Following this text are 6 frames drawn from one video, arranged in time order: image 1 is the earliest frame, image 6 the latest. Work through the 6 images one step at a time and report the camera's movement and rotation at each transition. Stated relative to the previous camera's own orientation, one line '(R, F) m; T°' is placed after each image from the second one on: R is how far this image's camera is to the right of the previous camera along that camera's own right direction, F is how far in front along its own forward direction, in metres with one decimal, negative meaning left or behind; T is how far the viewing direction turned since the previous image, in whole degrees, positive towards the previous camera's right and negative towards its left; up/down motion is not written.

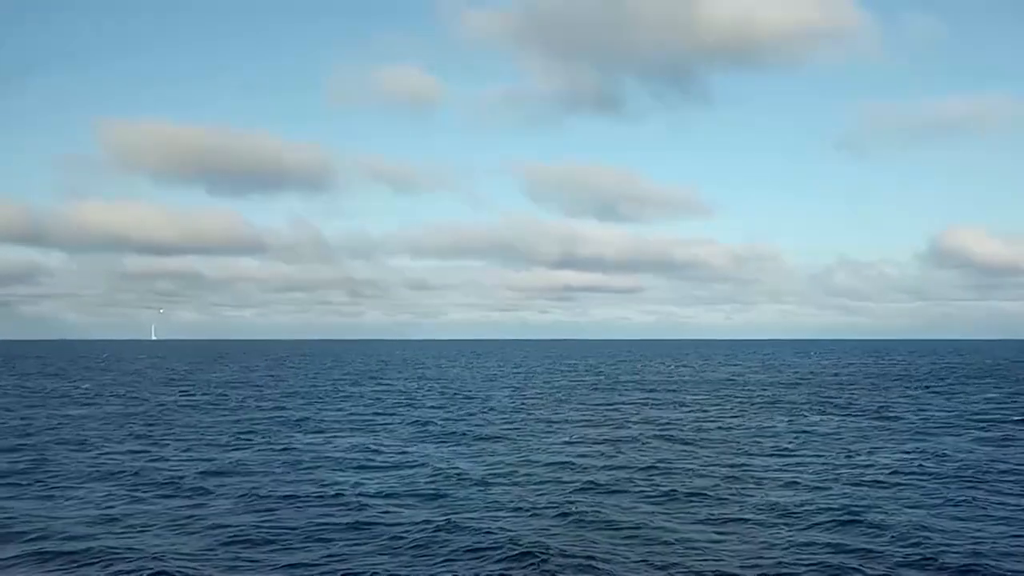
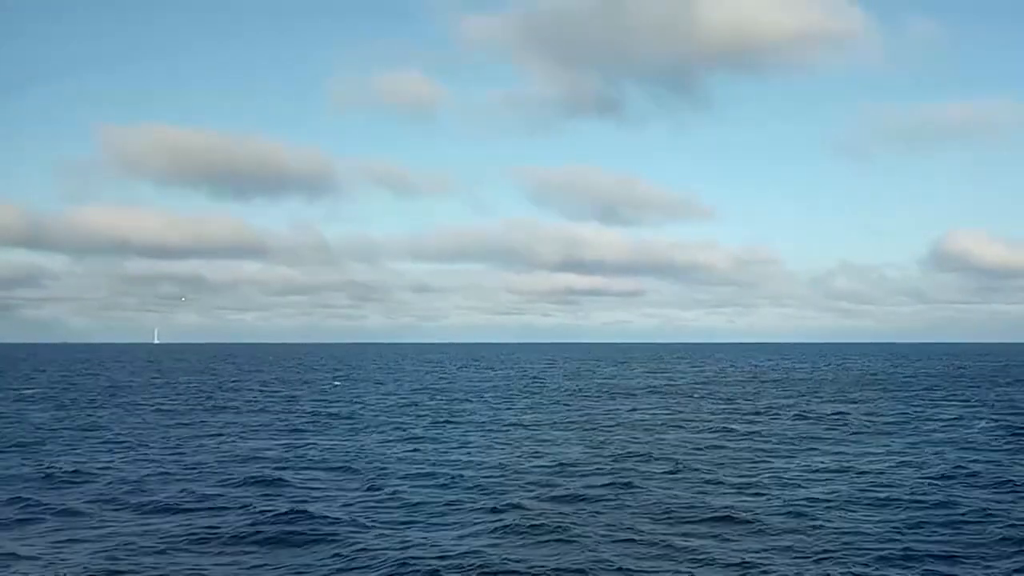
(+3.0, +0.6) m; 0°
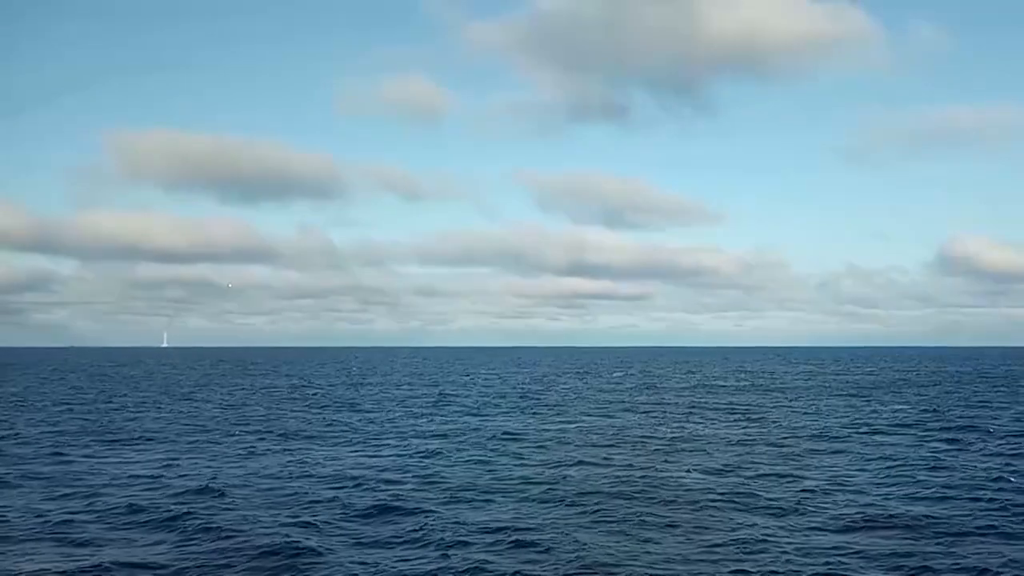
(+1.7, -0.1) m; -1°
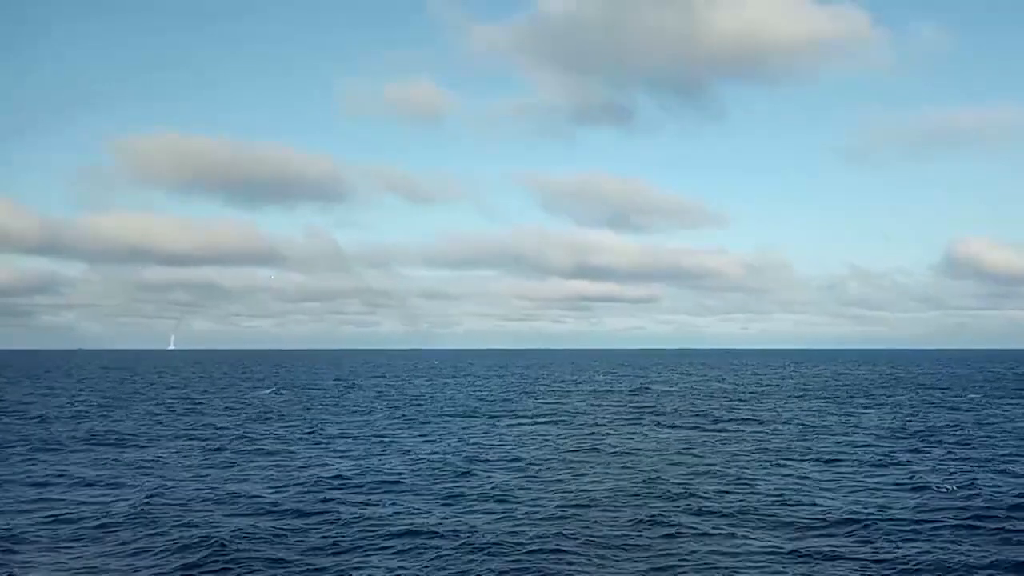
(-4.8, +7.7) m; 0°
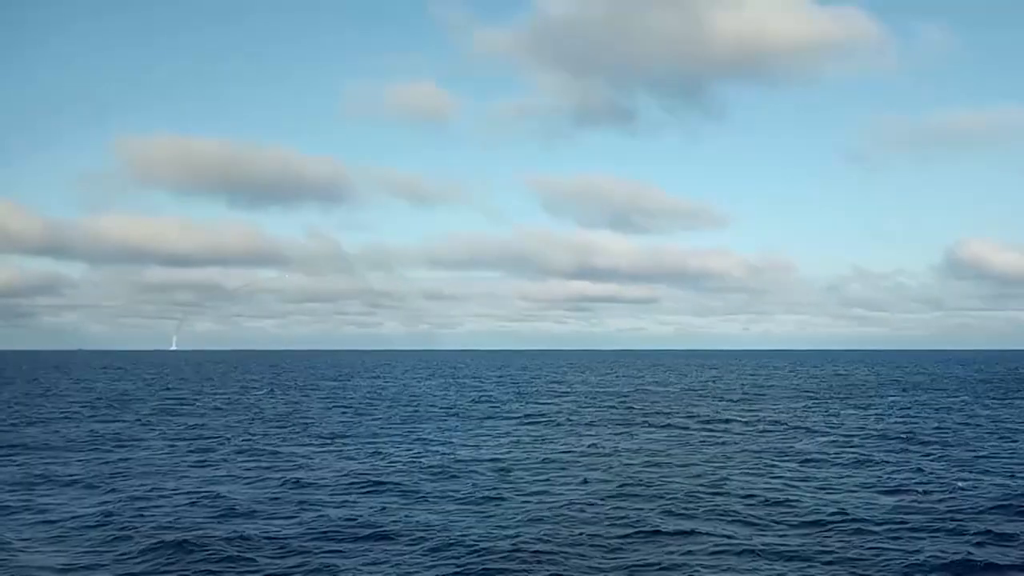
(-4.4, +6.8) m; 0°
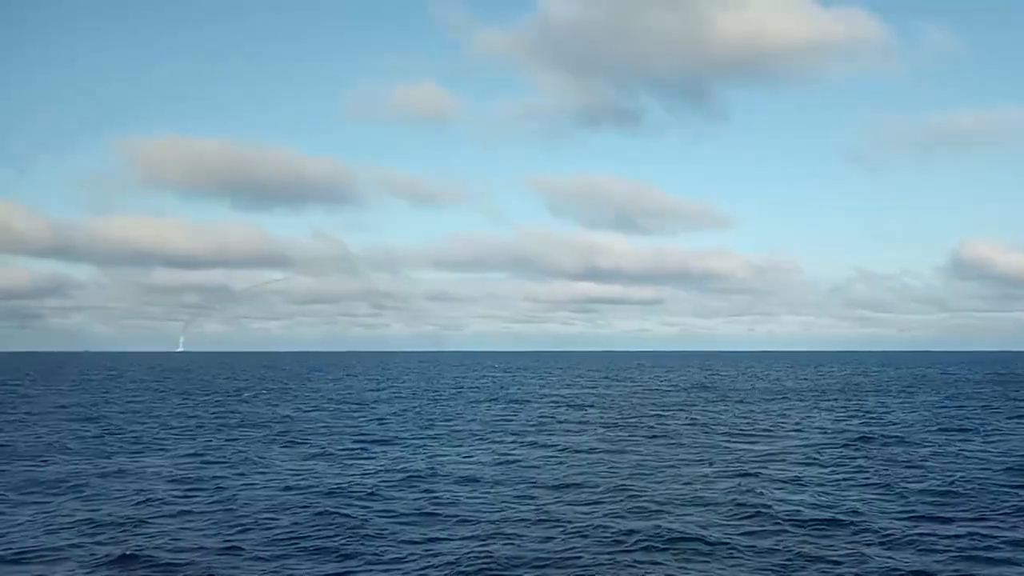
(+6.4, -1.5) m; 0°
